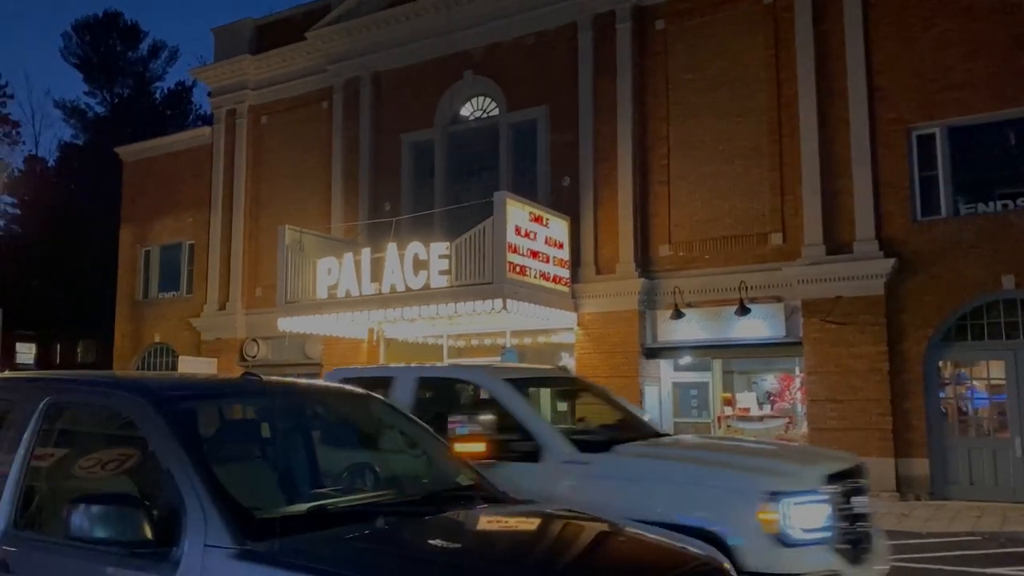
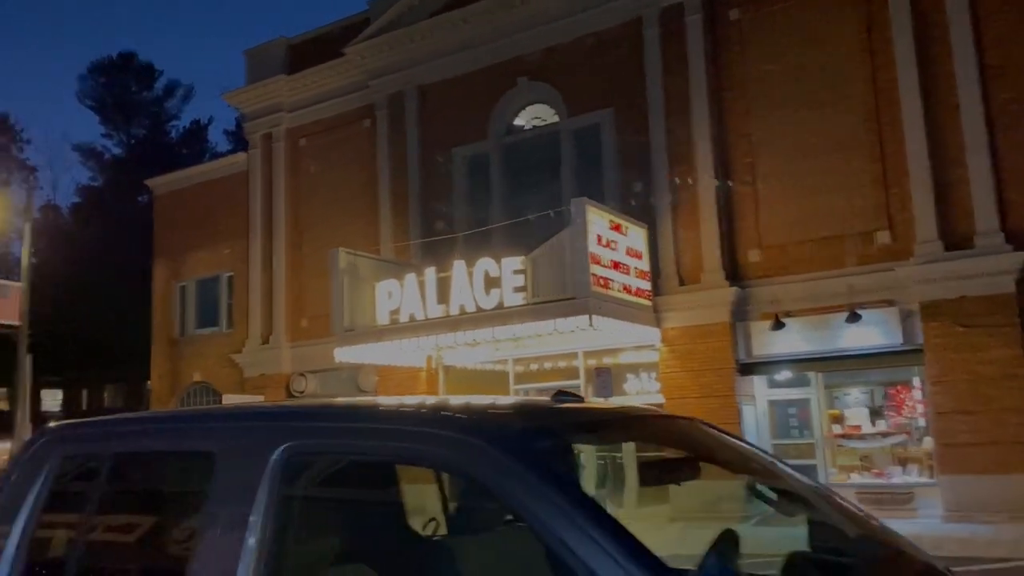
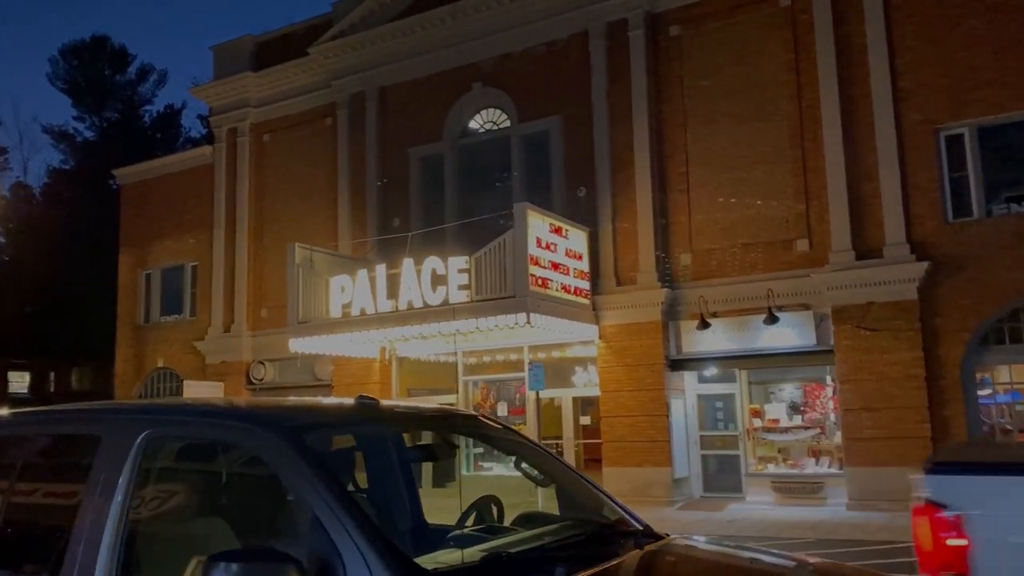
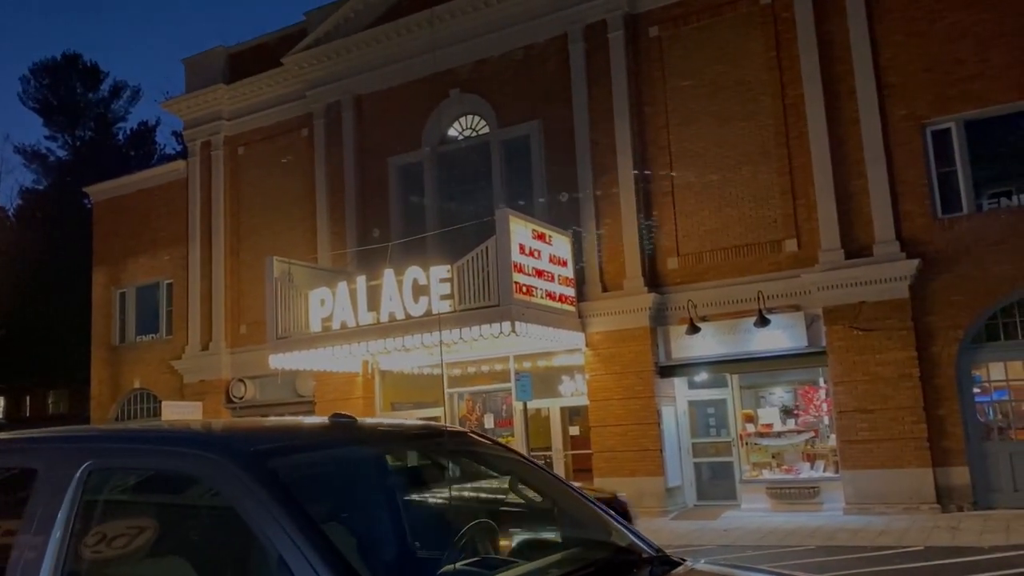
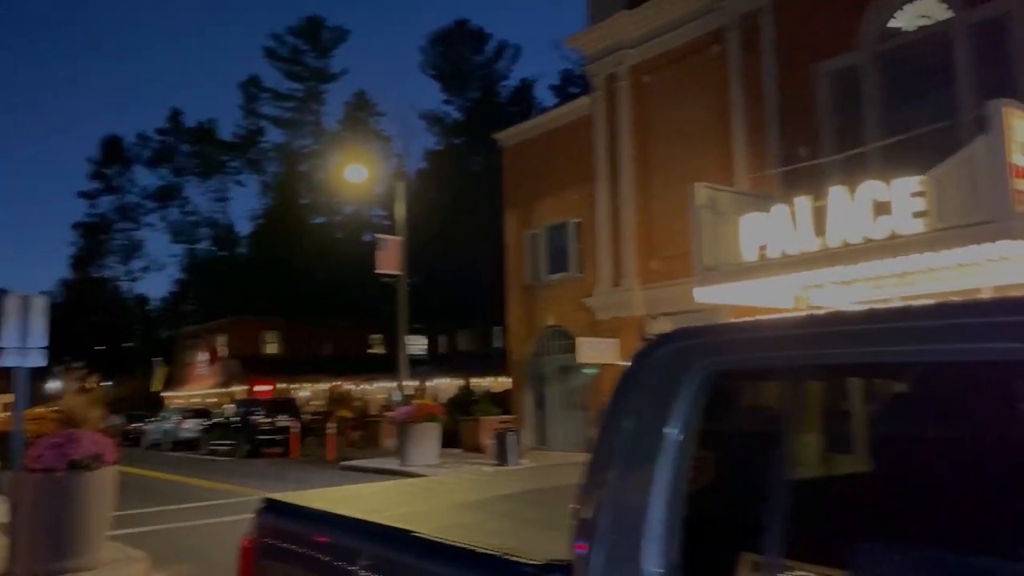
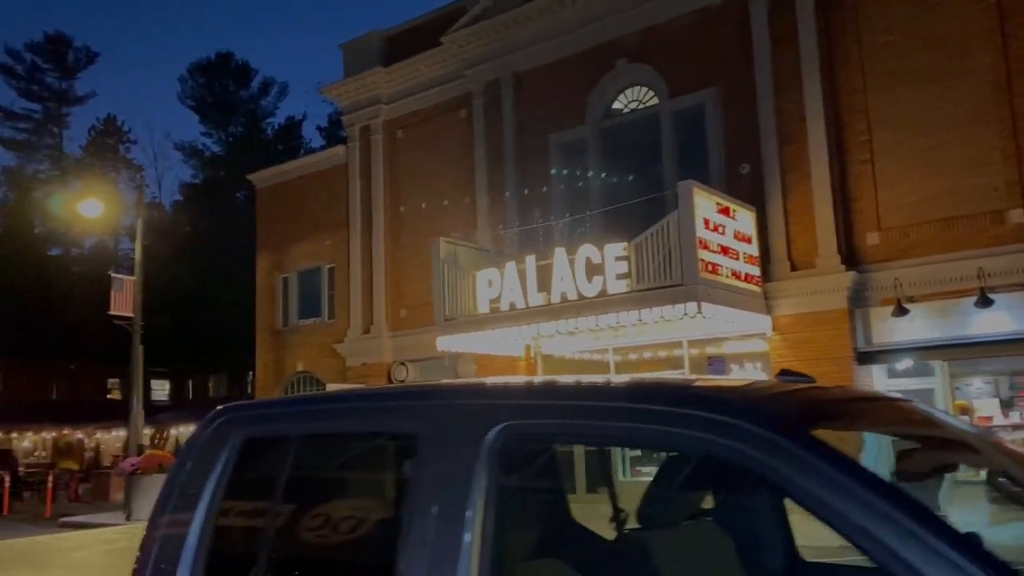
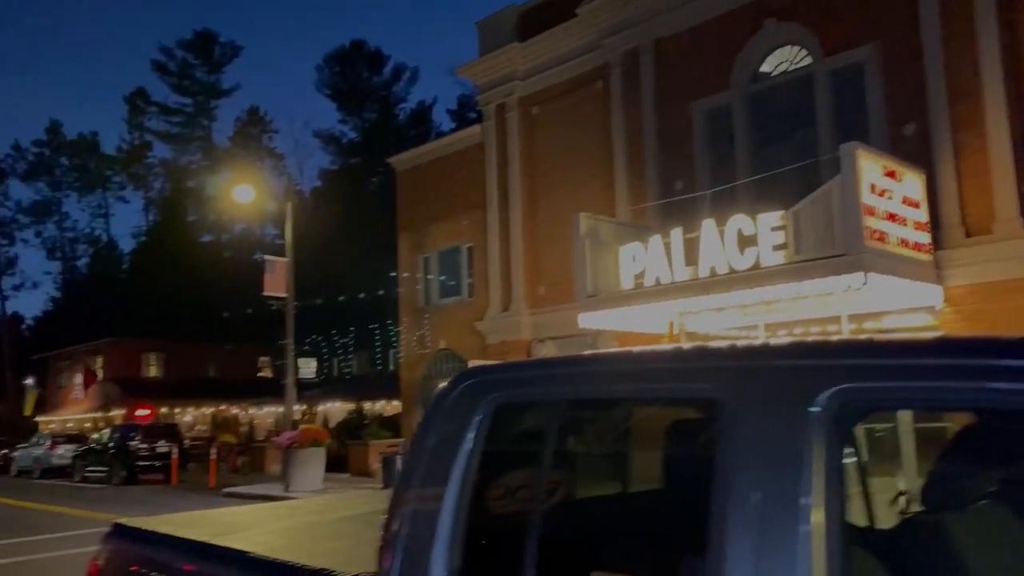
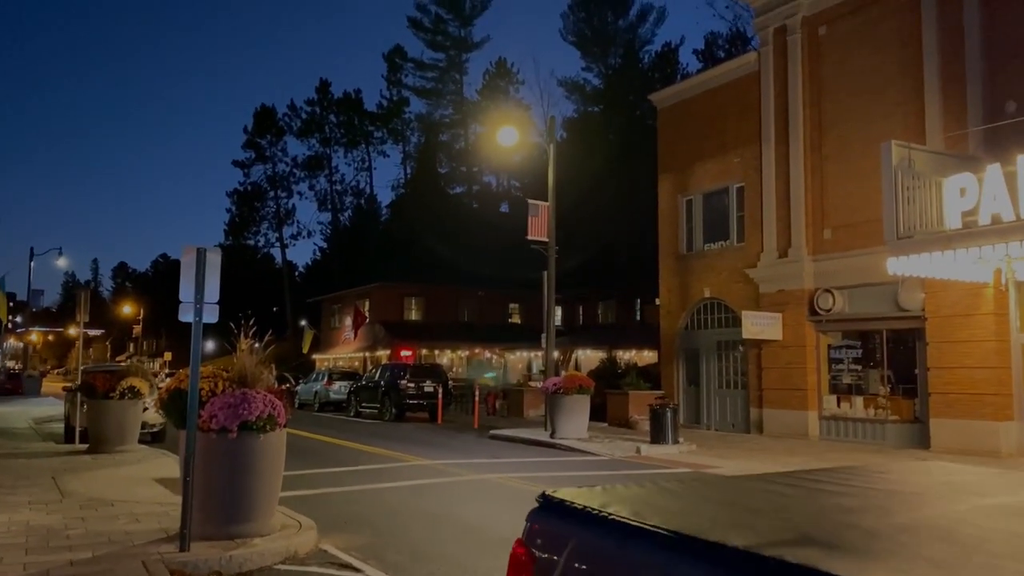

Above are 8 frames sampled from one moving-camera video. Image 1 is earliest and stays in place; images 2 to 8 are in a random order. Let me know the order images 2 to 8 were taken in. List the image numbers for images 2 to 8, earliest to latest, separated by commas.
3, 4, 2, 6, 7, 5, 8
